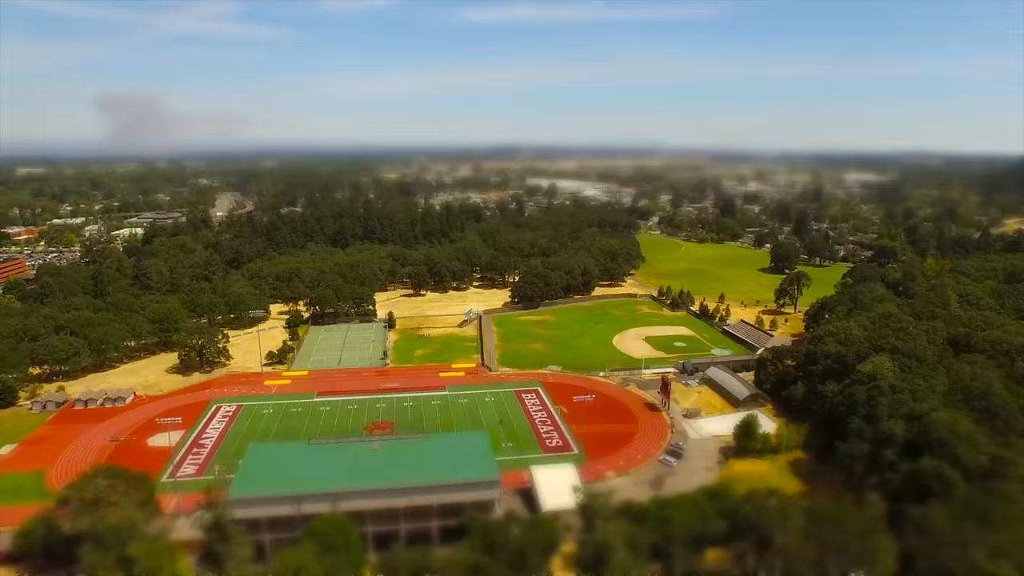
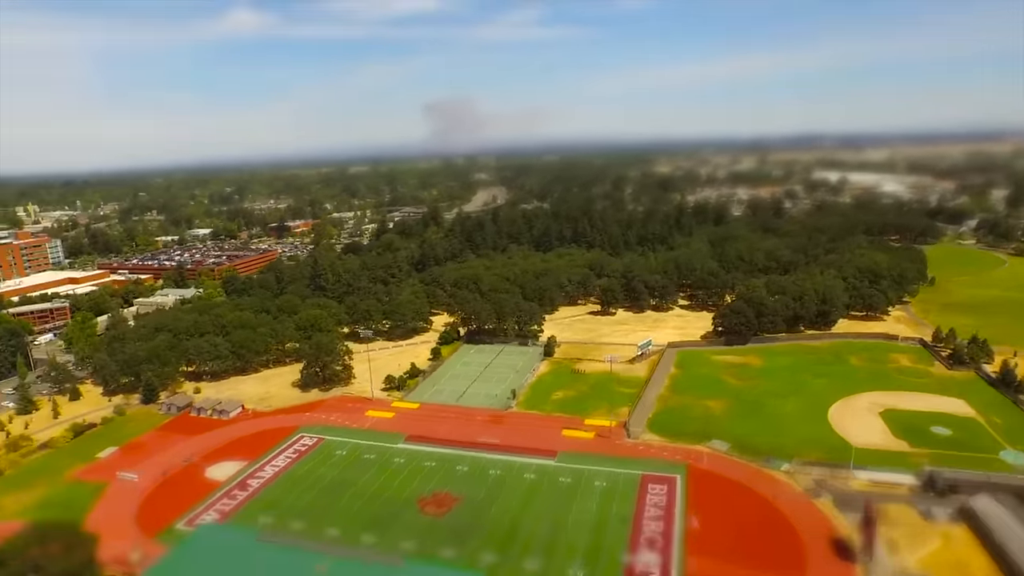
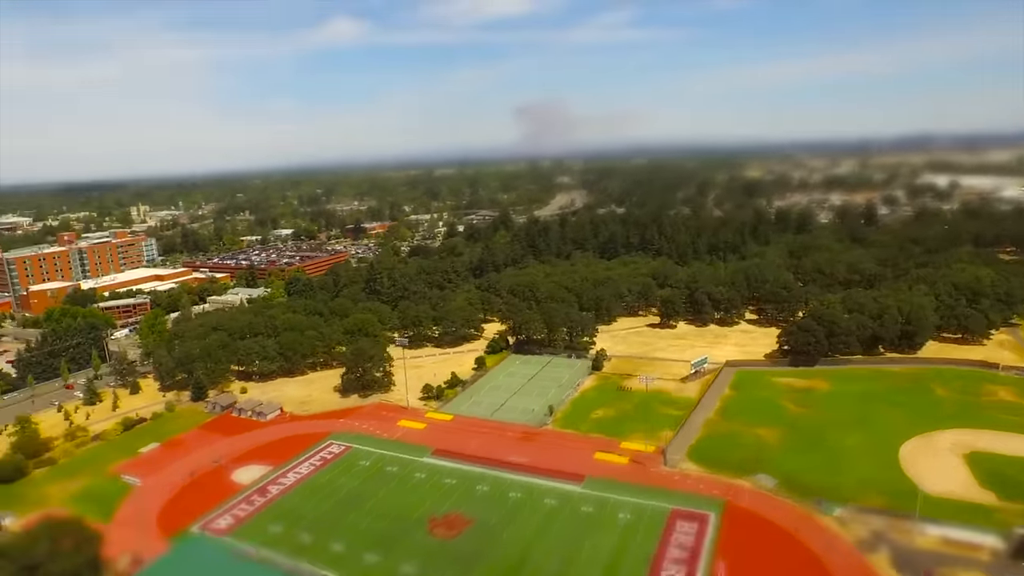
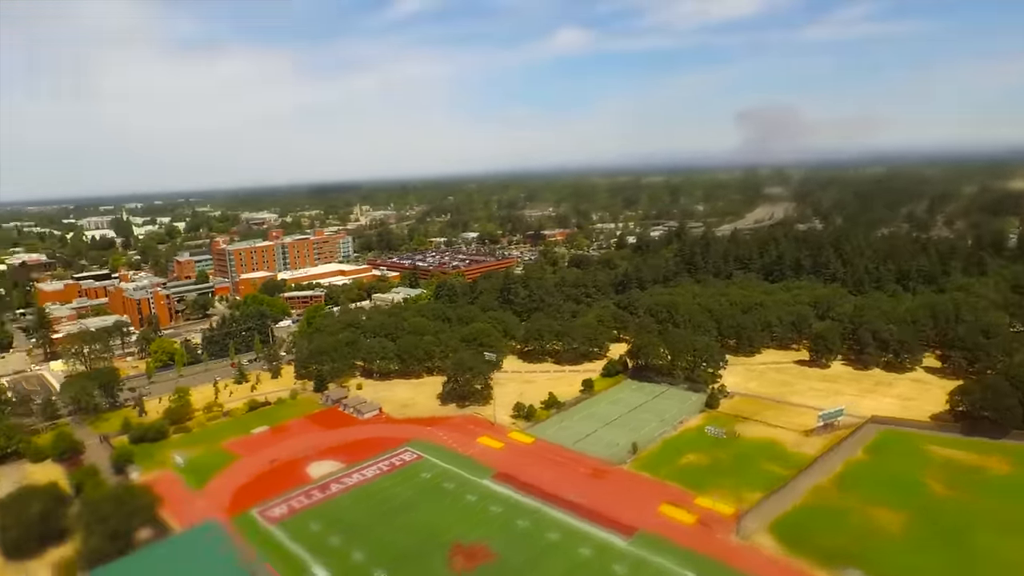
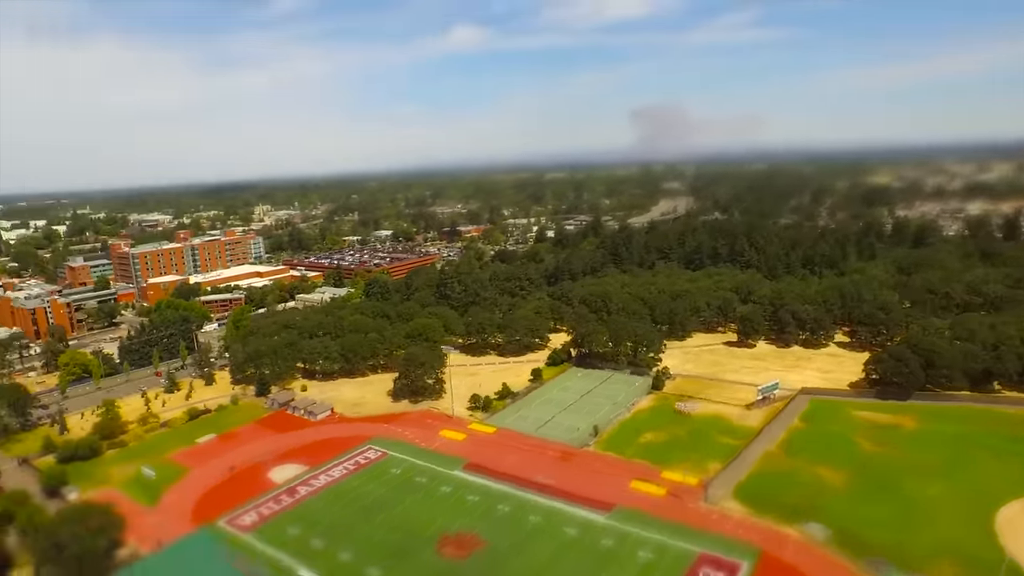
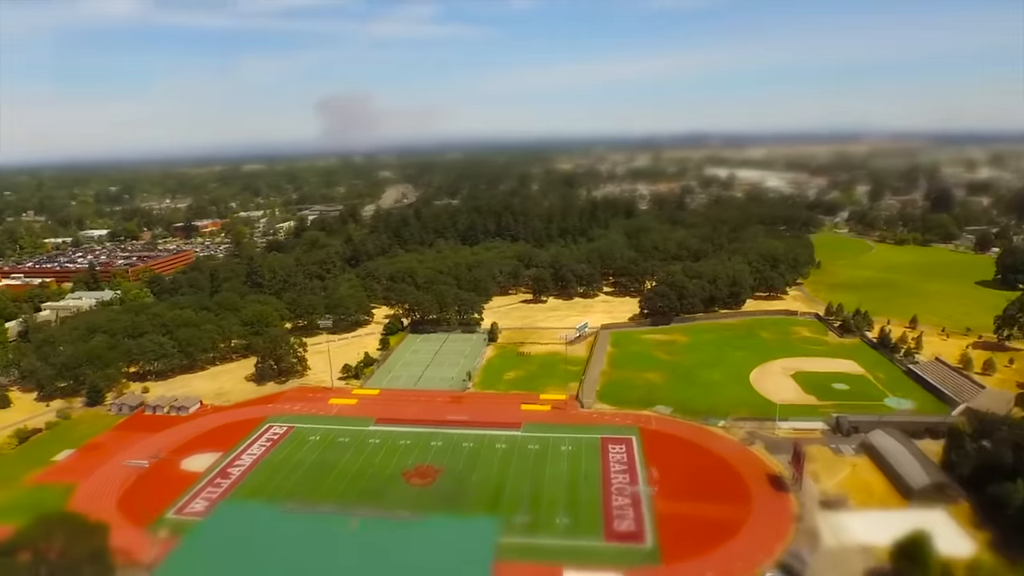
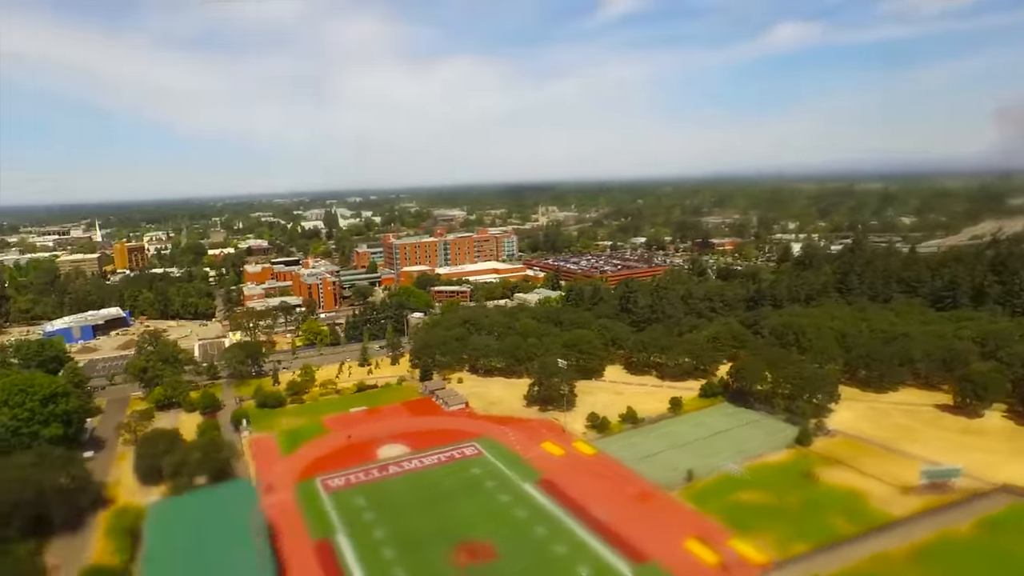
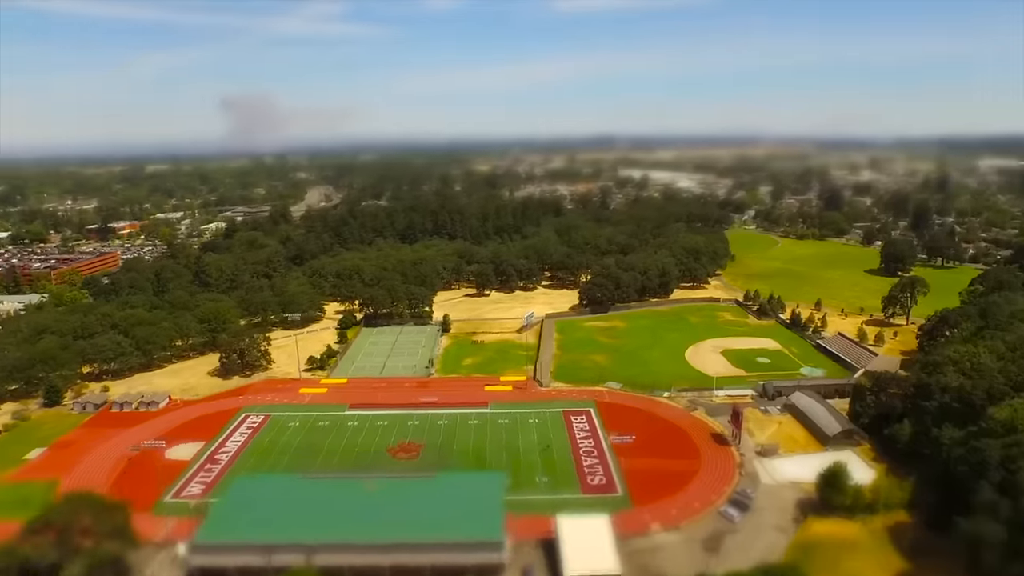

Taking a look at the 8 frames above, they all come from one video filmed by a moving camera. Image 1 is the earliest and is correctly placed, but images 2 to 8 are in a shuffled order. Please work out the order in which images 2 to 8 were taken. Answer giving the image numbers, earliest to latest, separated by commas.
8, 6, 2, 3, 5, 4, 7
